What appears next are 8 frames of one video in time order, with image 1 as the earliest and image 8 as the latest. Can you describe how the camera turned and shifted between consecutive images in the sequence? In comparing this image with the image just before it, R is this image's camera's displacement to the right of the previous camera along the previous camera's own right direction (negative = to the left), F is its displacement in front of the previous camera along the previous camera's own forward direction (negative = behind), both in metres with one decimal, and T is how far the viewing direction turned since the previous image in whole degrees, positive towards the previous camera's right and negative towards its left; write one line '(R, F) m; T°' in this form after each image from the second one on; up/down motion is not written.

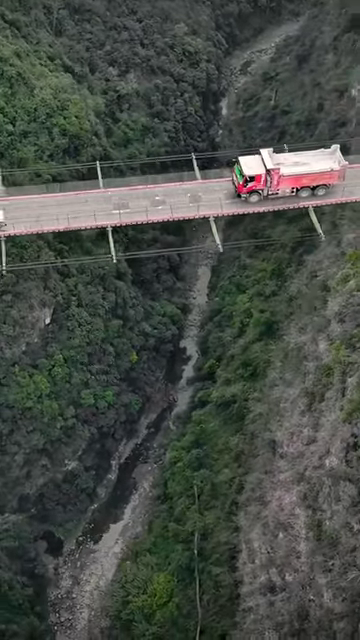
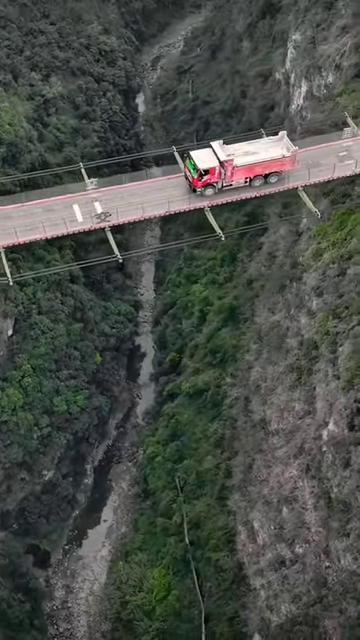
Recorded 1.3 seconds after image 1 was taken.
(-2.3, -0.1) m; +6°
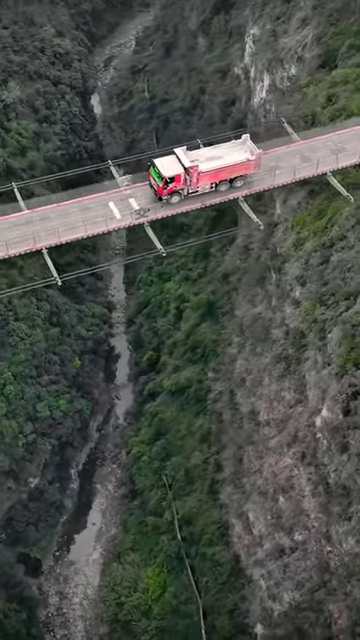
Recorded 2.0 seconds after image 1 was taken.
(-1.0, 0.0) m; +3°
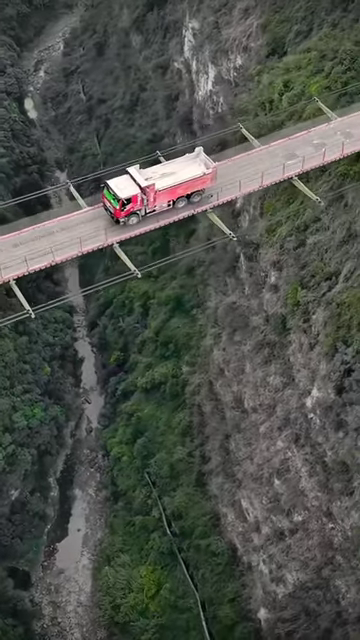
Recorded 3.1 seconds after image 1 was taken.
(-1.6, 0.0) m; +5°
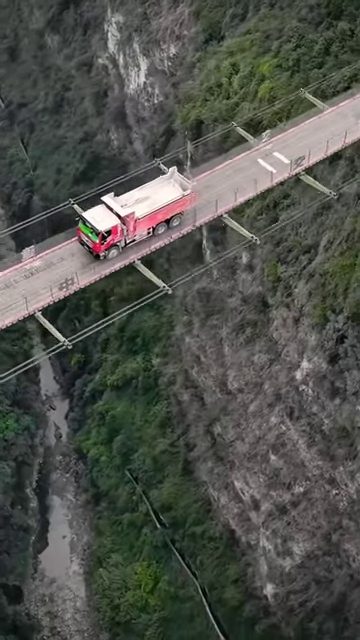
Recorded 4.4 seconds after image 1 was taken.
(-2.3, +0.1) m; +6°
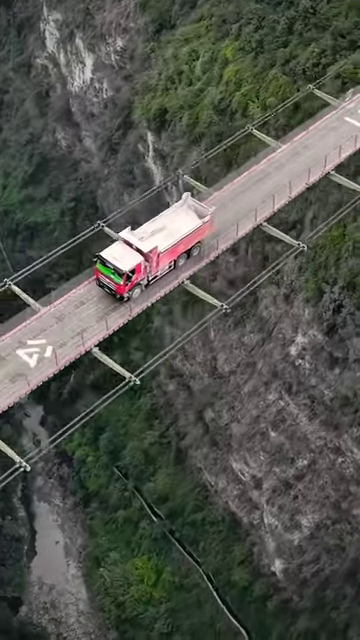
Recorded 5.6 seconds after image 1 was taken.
(-2.2, 0.0) m; +5°
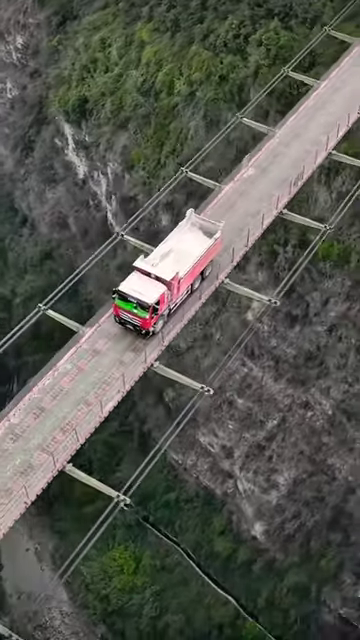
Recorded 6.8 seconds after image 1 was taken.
(-2.2, -0.2) m; +7°
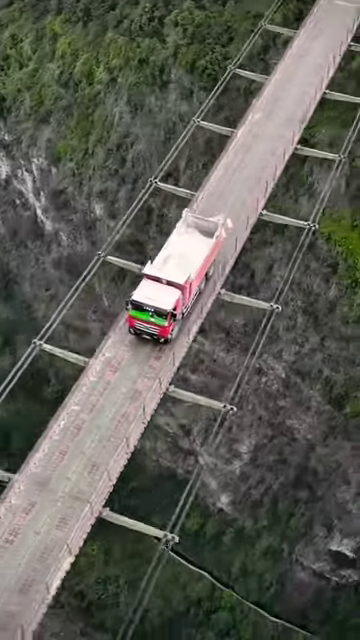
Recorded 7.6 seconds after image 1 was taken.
(-1.4, -0.3) m; +6°
